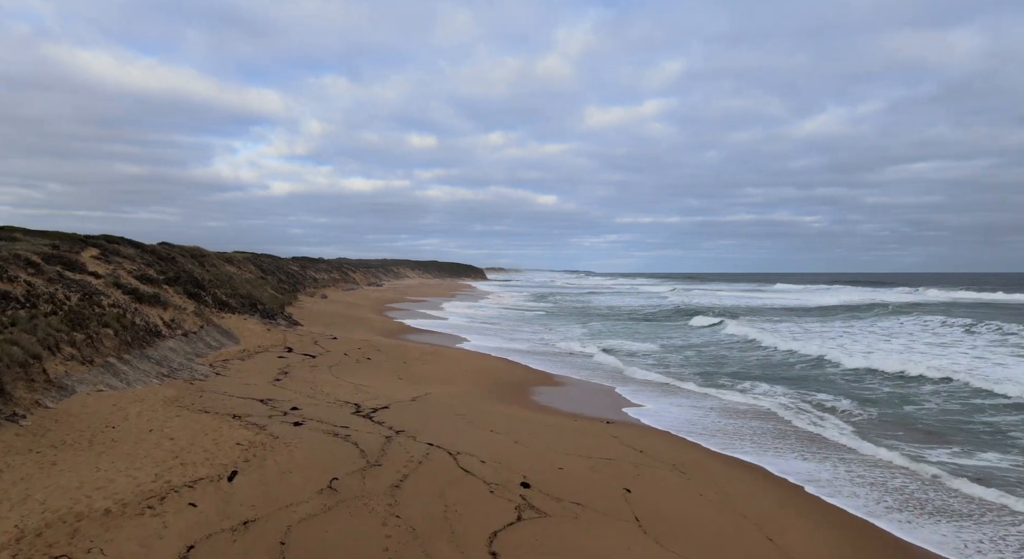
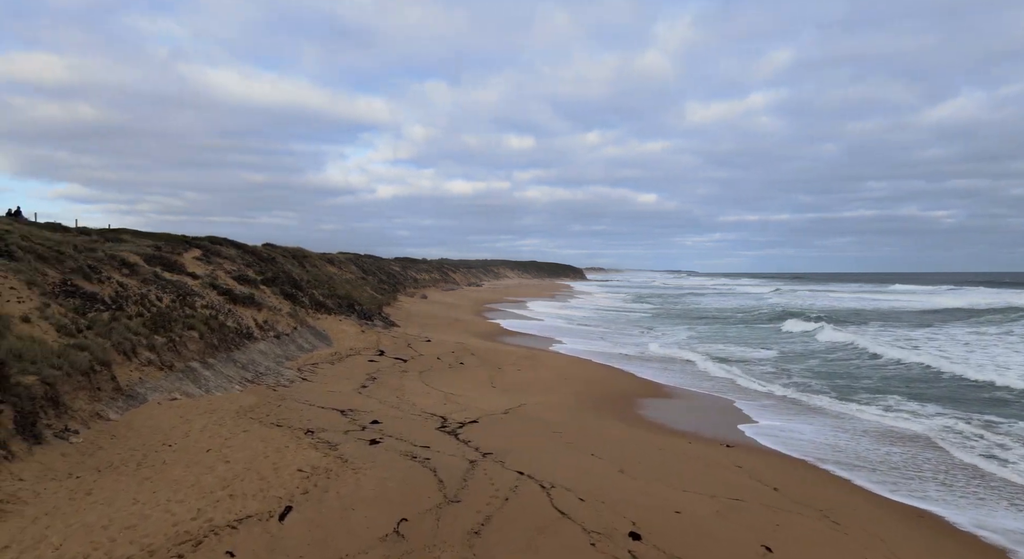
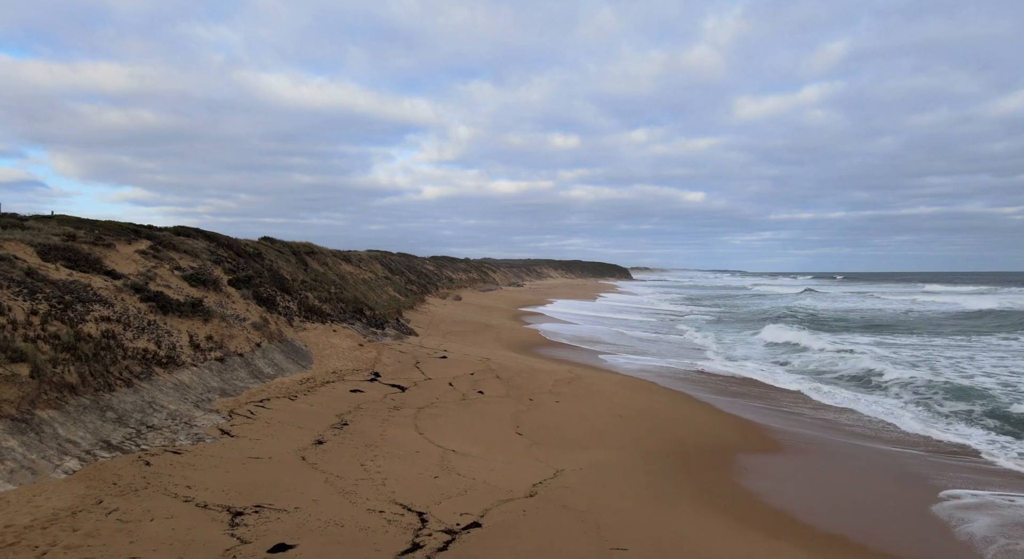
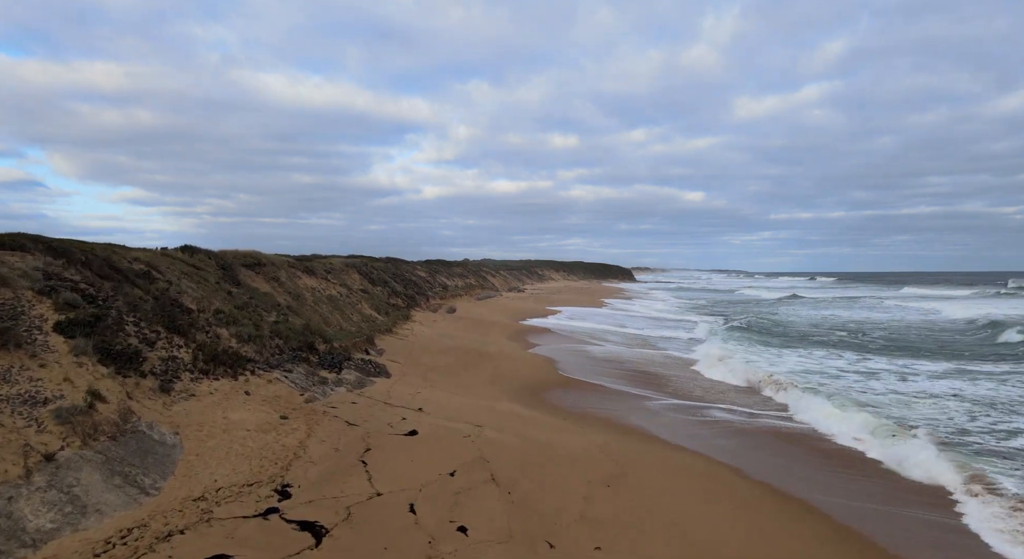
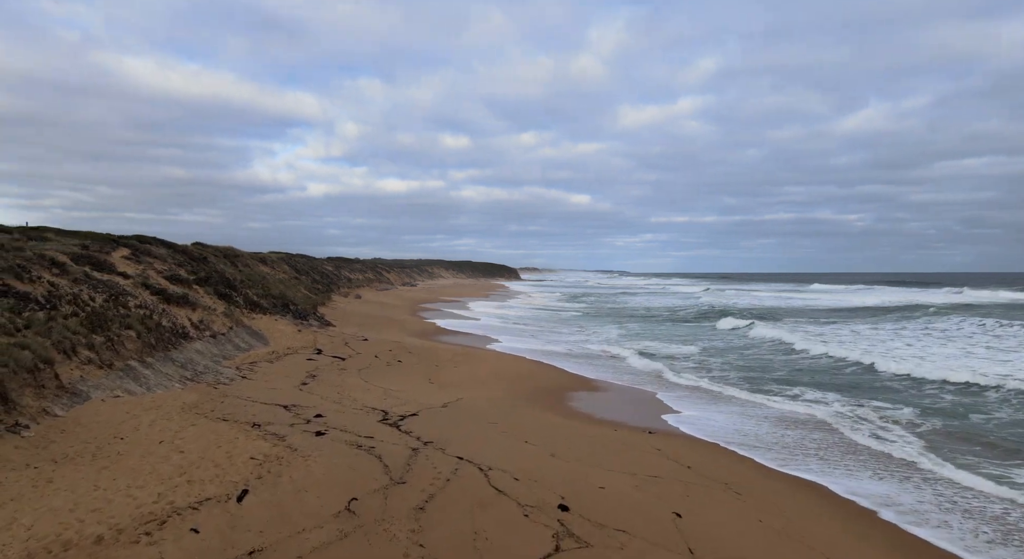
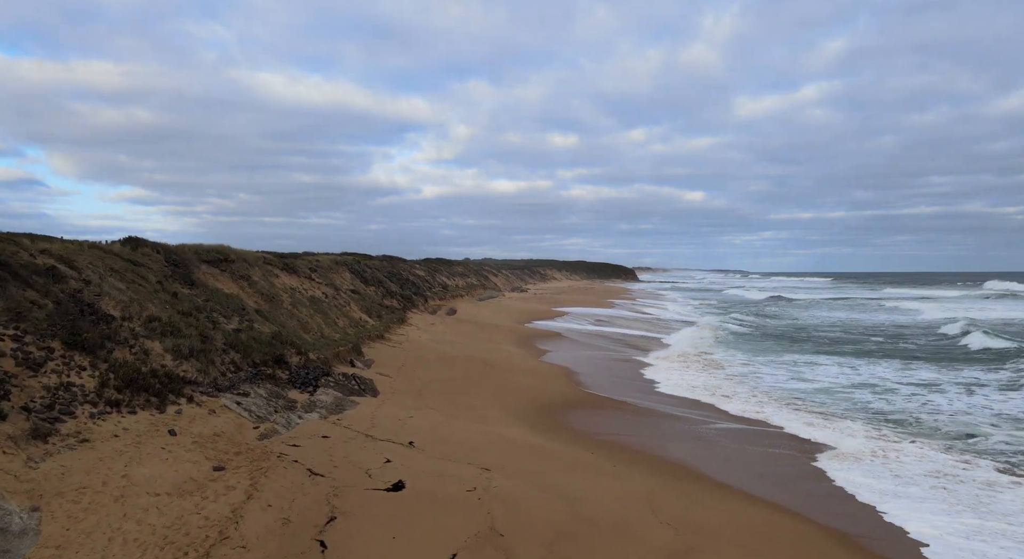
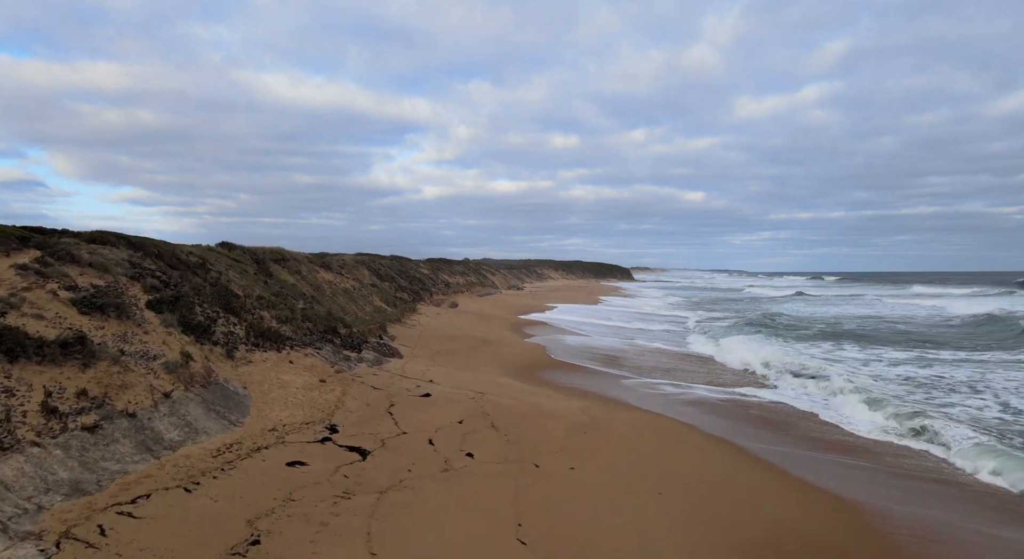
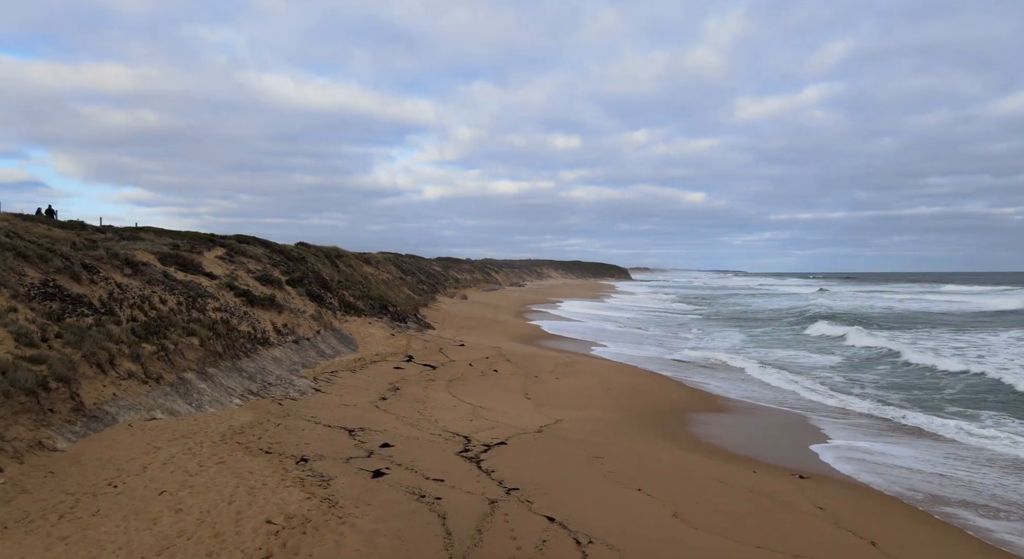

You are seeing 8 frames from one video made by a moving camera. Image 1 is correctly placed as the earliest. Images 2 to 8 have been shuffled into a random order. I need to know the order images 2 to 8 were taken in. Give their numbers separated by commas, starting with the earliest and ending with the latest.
5, 2, 8, 3, 7, 4, 6
